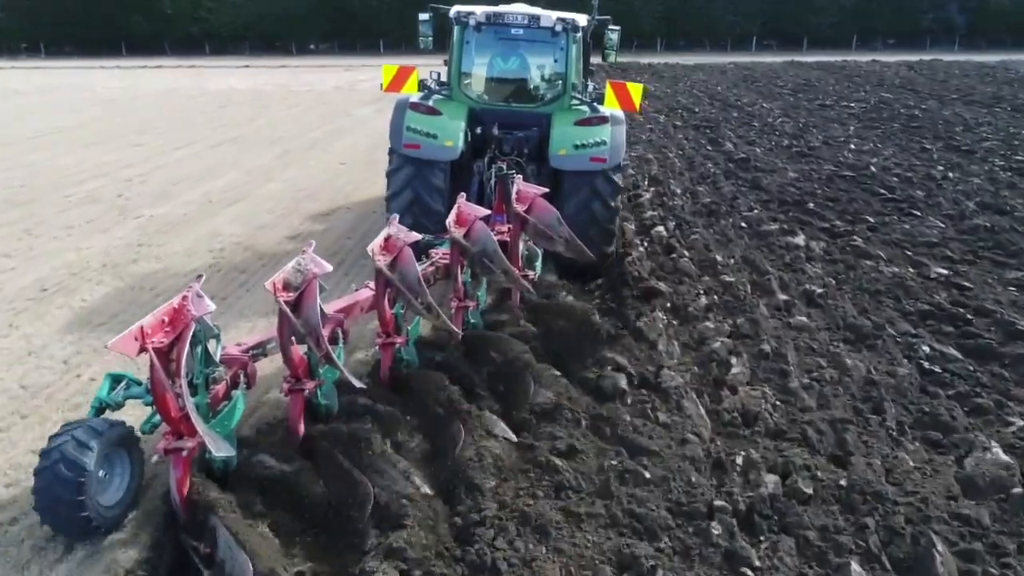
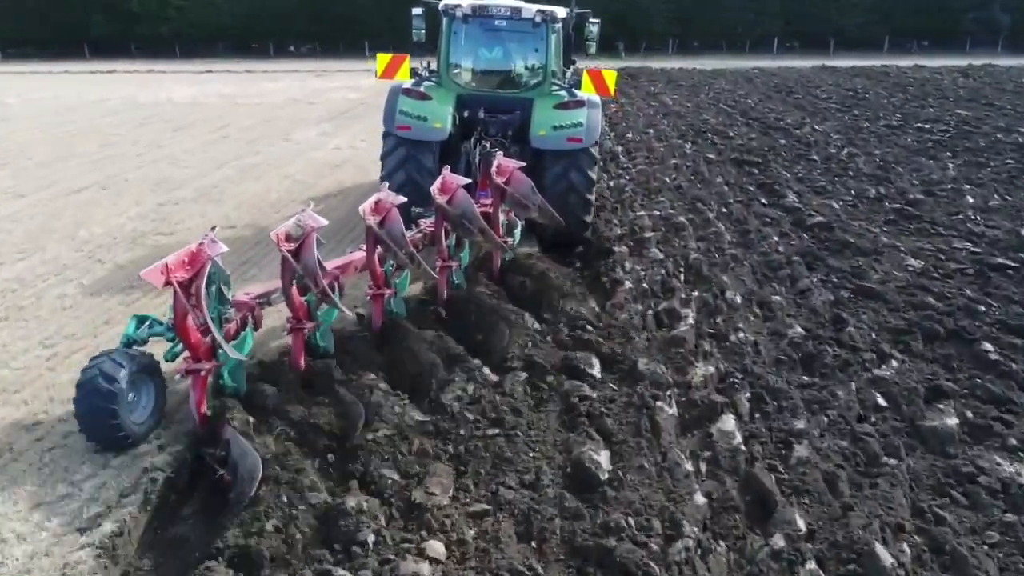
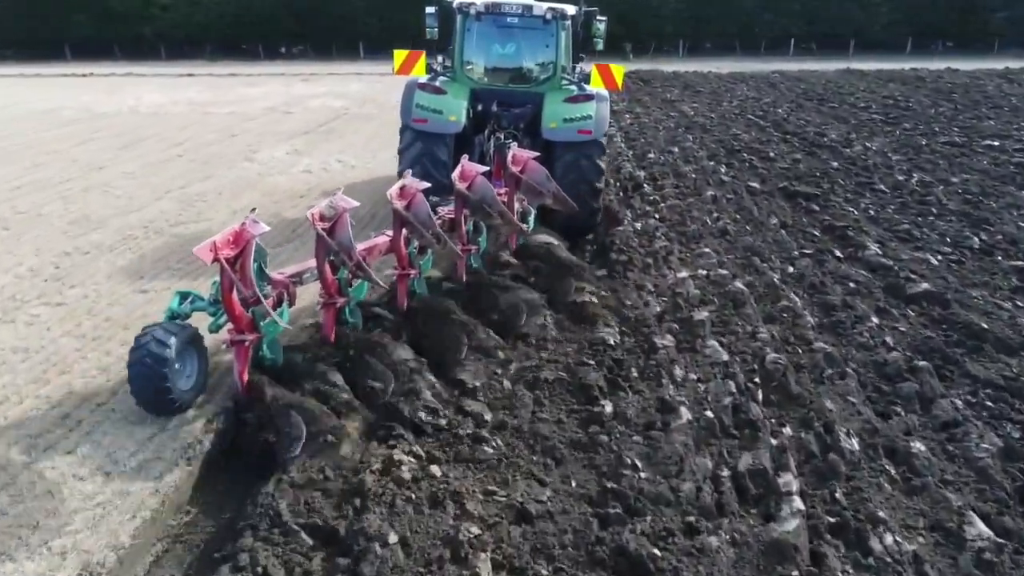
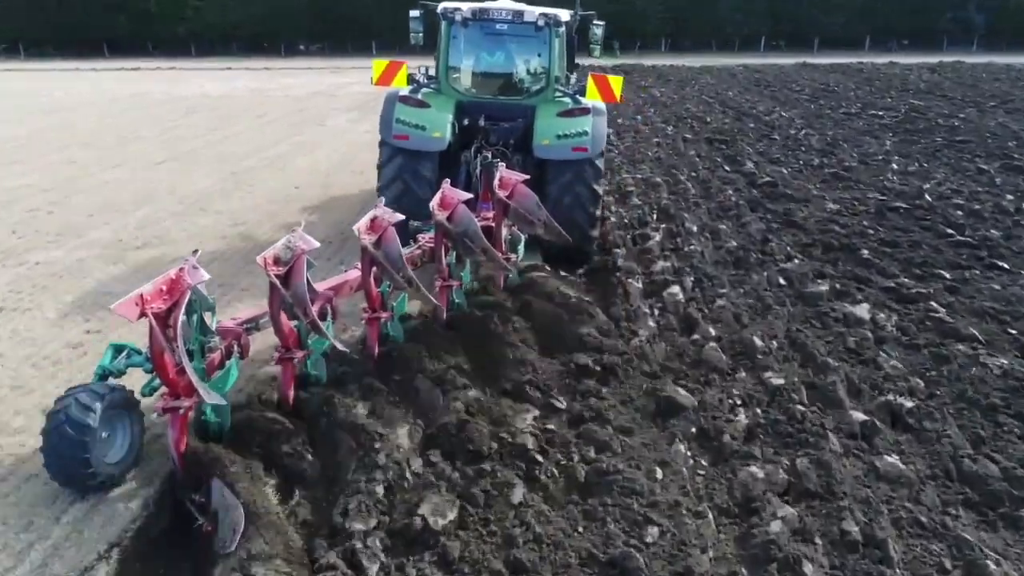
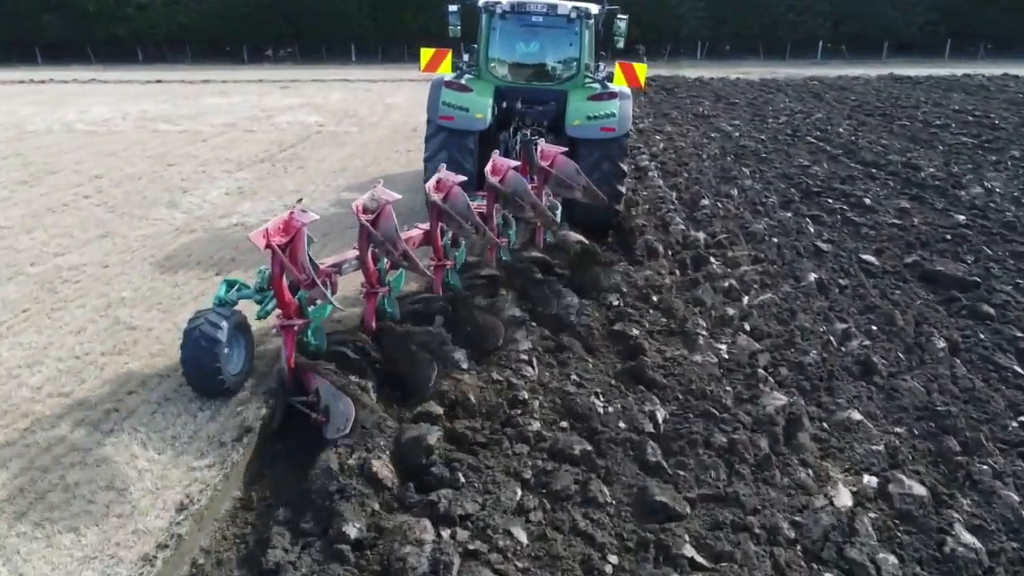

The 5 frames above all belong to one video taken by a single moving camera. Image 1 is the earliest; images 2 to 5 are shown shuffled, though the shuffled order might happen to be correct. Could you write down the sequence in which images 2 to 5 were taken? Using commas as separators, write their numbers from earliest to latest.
4, 2, 3, 5
